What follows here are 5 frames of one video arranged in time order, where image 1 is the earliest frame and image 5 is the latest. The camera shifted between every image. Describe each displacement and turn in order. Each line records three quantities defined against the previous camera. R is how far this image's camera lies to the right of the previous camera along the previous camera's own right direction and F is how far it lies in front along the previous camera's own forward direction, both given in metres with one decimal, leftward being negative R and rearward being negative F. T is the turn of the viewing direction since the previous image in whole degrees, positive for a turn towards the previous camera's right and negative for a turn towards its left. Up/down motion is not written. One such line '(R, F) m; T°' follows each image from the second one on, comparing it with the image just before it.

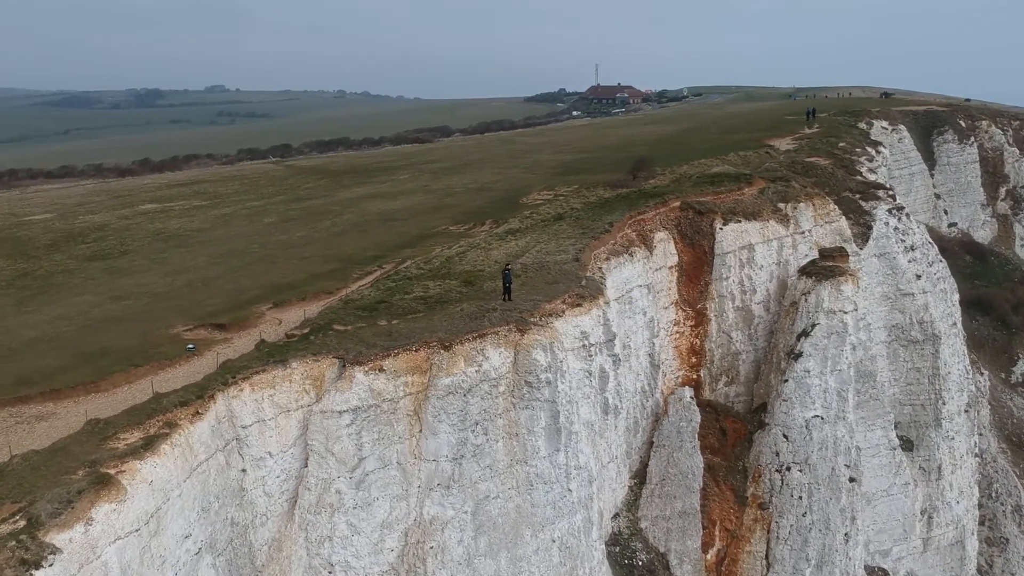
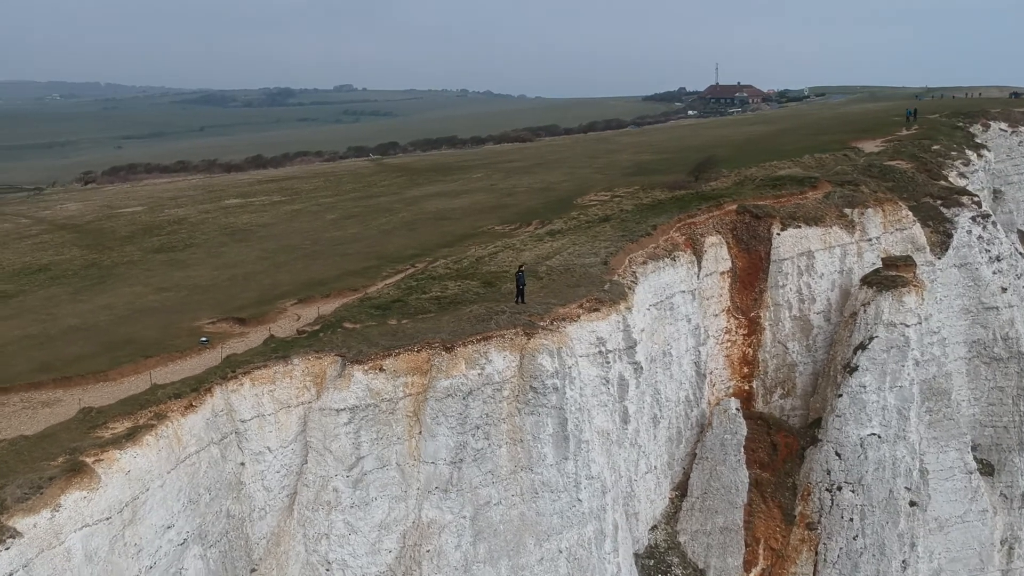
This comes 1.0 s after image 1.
(+1.7, +0.4) m; -7°
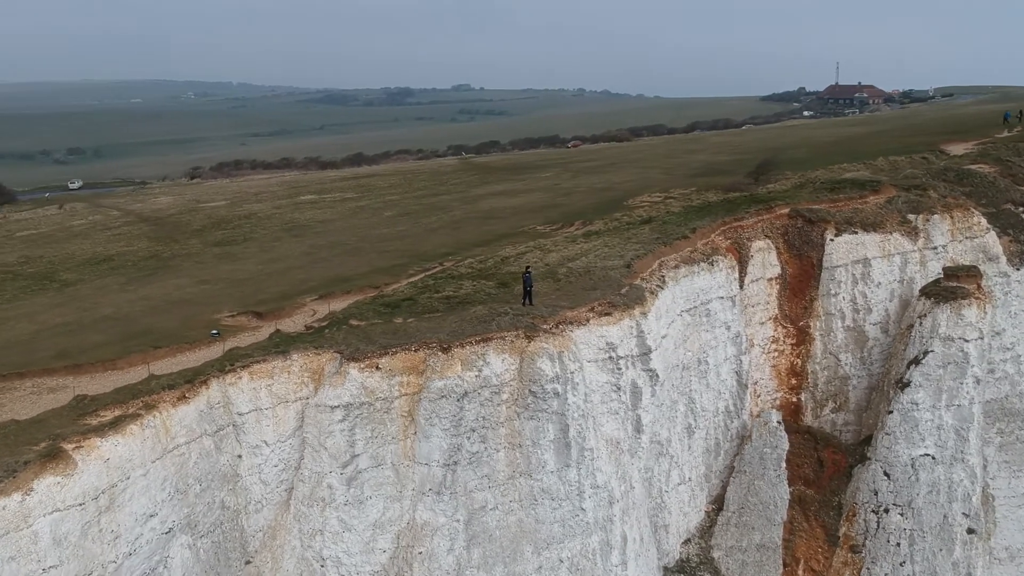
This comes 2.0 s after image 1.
(+1.7, +0.4) m; -7°
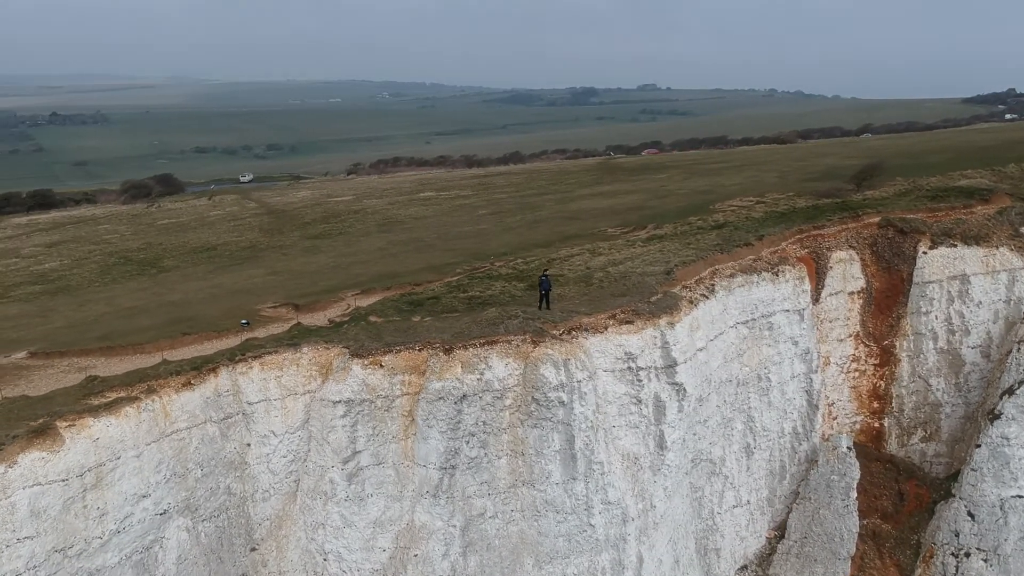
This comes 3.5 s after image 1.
(+2.5, +0.7) m; -11°
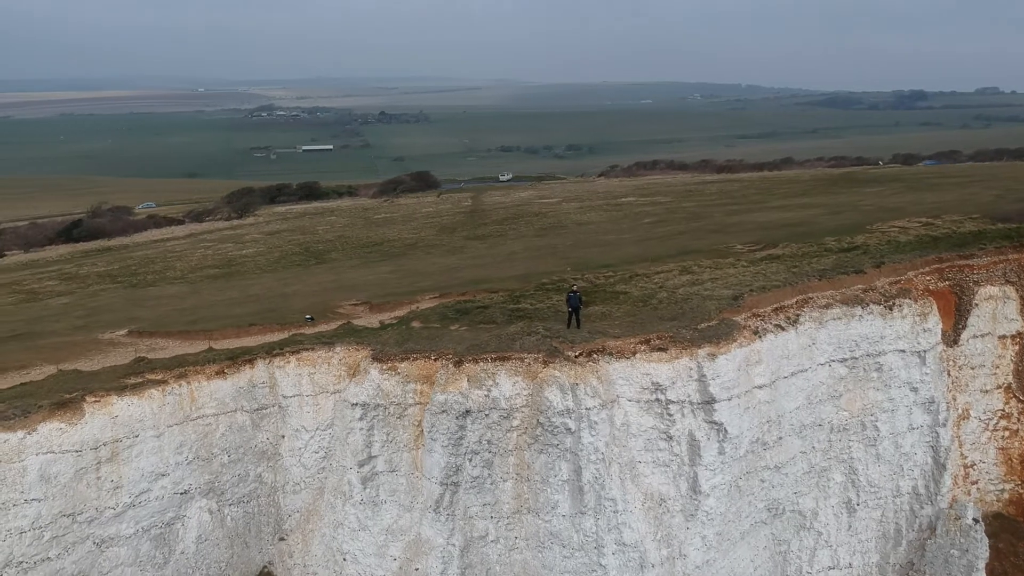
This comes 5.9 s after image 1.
(+3.8, +1.3) m; -18°
